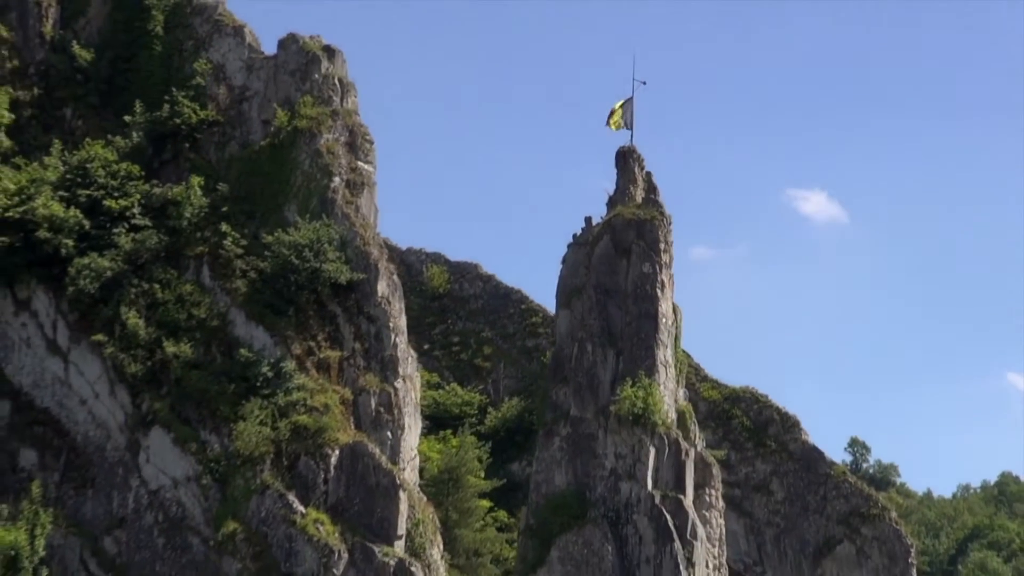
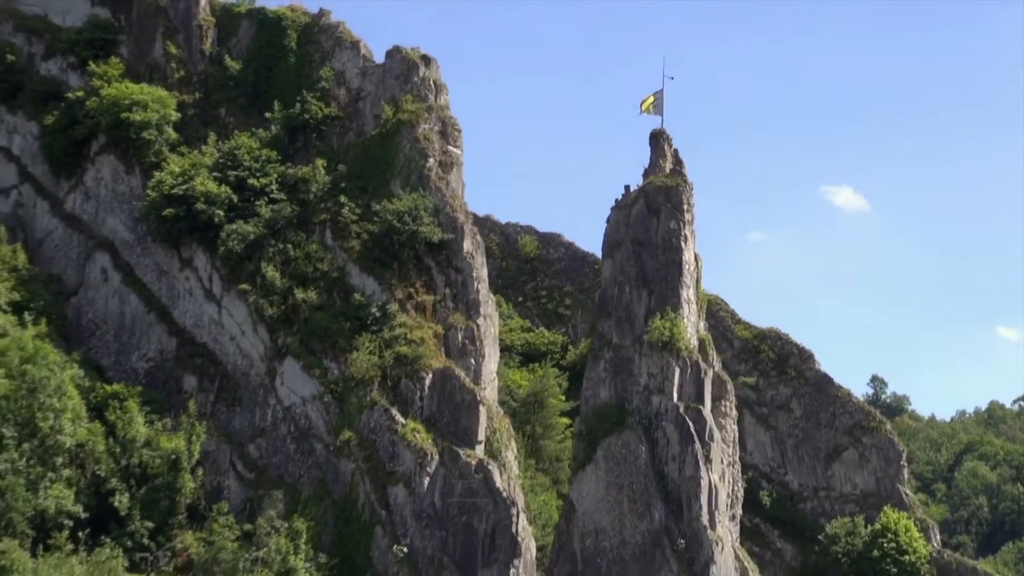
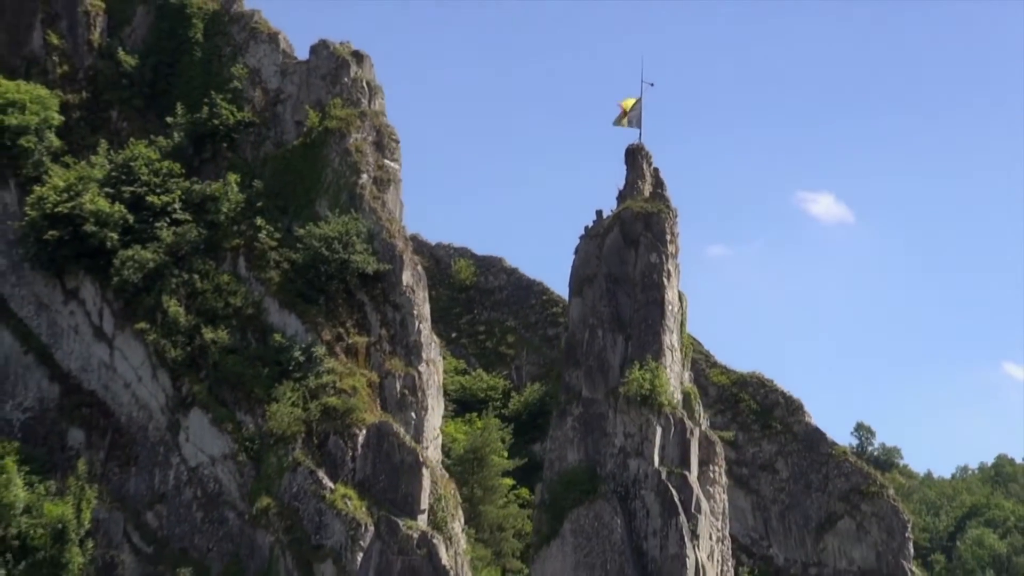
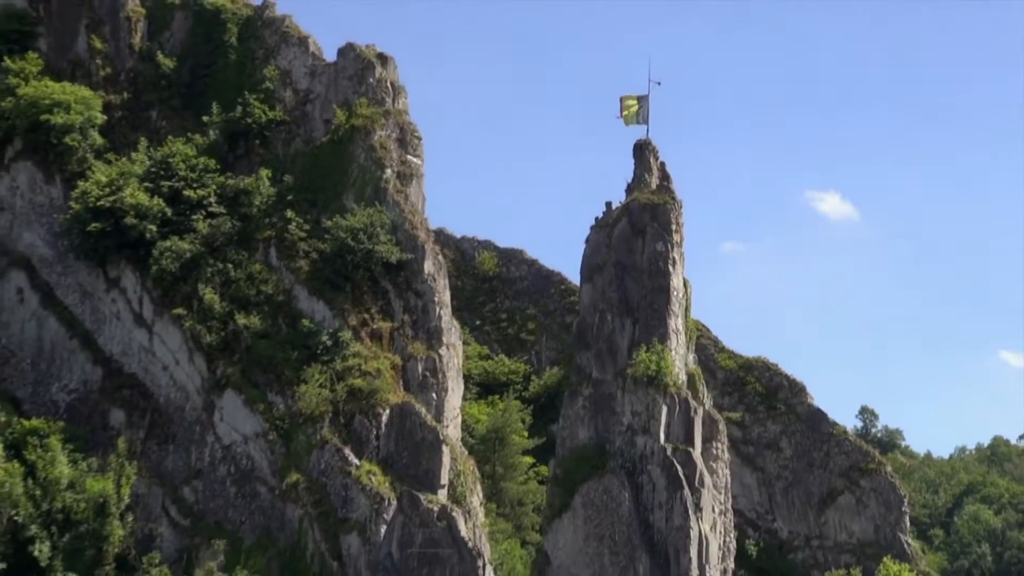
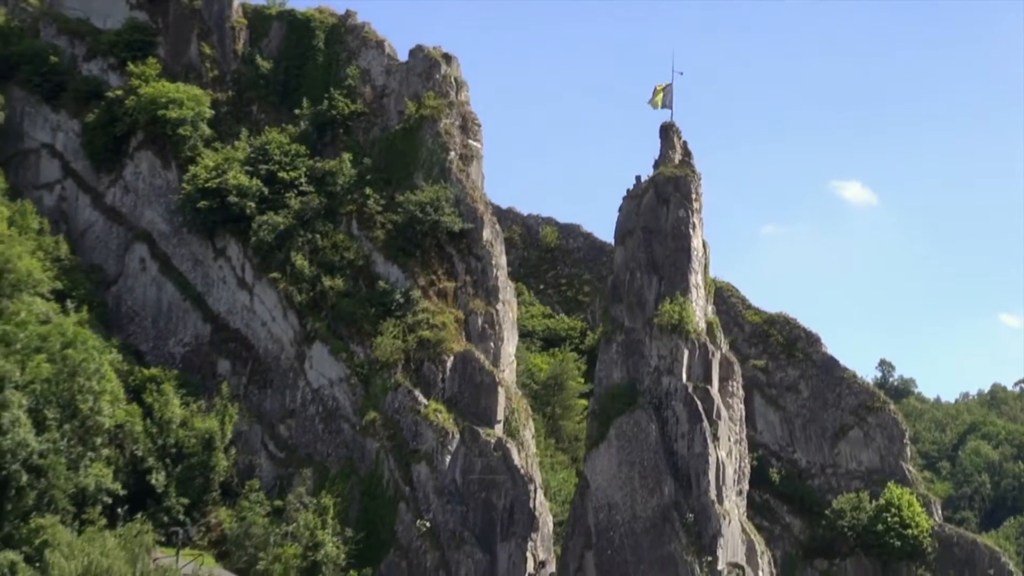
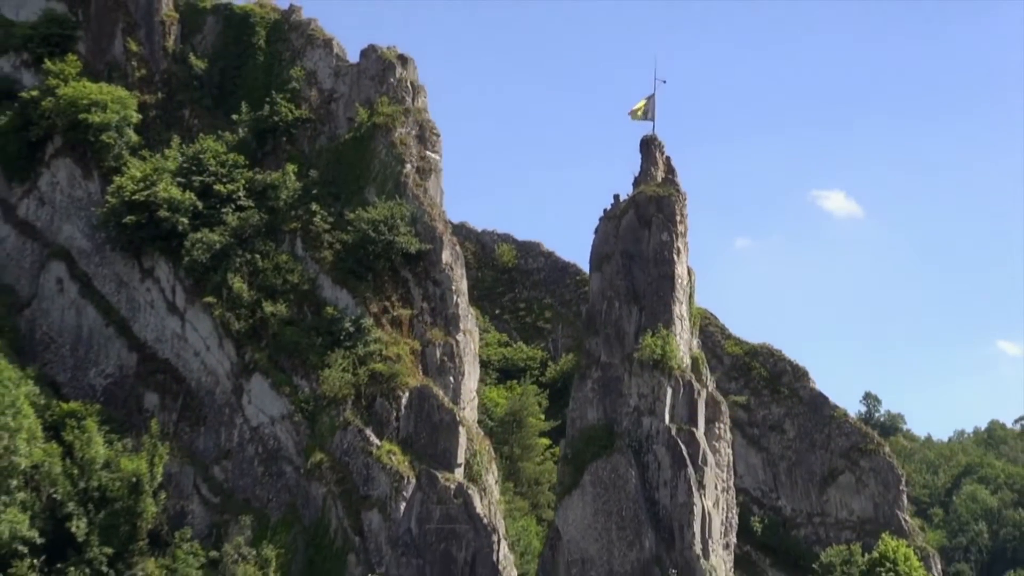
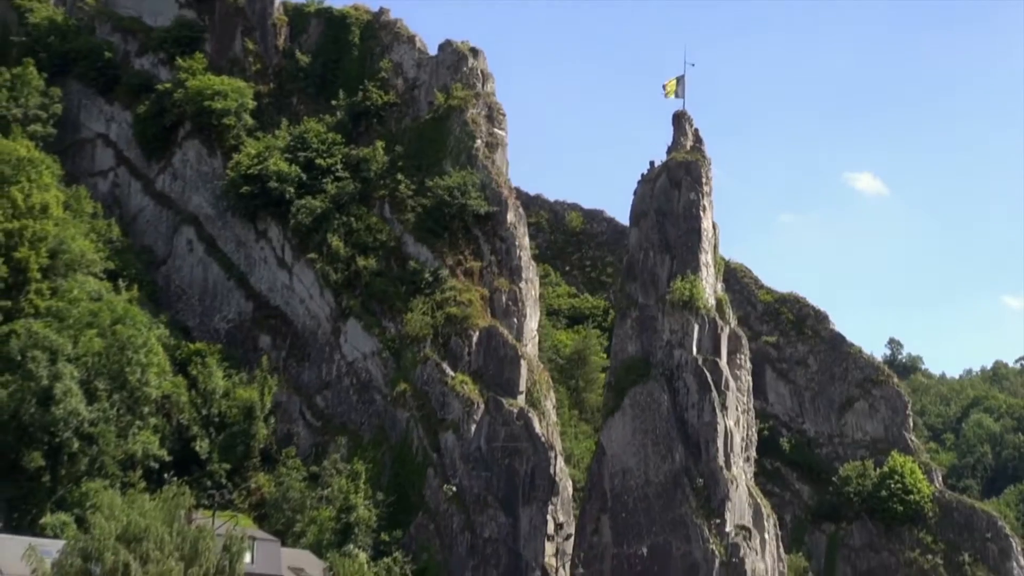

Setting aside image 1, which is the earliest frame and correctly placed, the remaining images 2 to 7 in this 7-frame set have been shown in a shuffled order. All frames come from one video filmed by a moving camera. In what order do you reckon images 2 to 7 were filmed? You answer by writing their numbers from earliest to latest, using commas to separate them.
3, 4, 6, 2, 5, 7
